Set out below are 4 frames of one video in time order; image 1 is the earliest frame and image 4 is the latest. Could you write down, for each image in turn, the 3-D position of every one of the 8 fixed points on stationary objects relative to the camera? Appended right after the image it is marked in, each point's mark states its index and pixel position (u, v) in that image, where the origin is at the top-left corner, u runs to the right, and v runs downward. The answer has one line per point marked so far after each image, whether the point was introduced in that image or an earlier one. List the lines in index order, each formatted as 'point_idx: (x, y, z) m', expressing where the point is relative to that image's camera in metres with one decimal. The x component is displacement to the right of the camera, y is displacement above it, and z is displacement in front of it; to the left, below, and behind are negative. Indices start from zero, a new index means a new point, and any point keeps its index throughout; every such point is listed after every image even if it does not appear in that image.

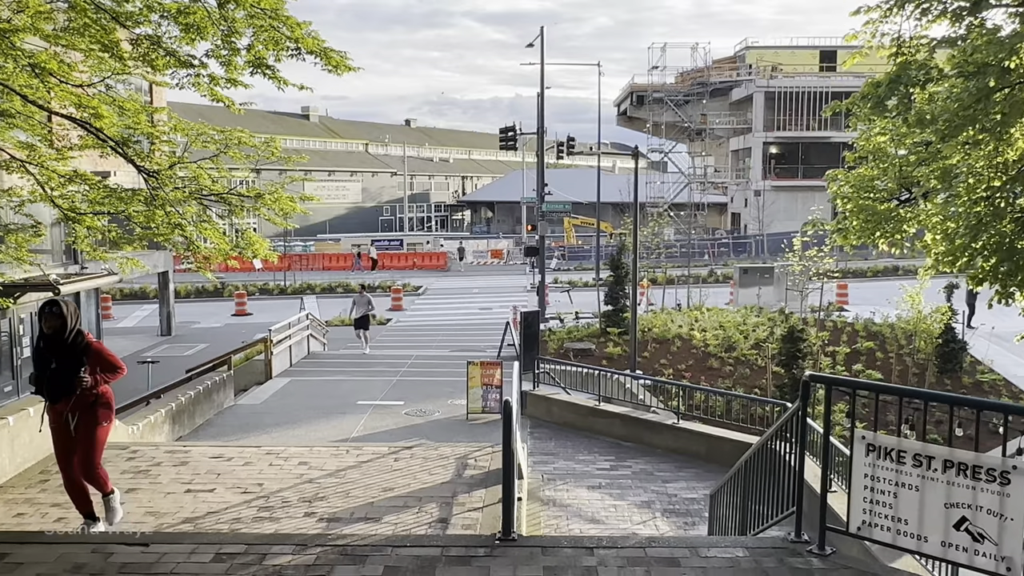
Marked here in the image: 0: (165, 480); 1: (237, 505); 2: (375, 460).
0: (-3.1, -1.7, +8.2) m
1: (-2.3, -1.8, +7.6) m
2: (-1.3, -1.7, +8.8) m
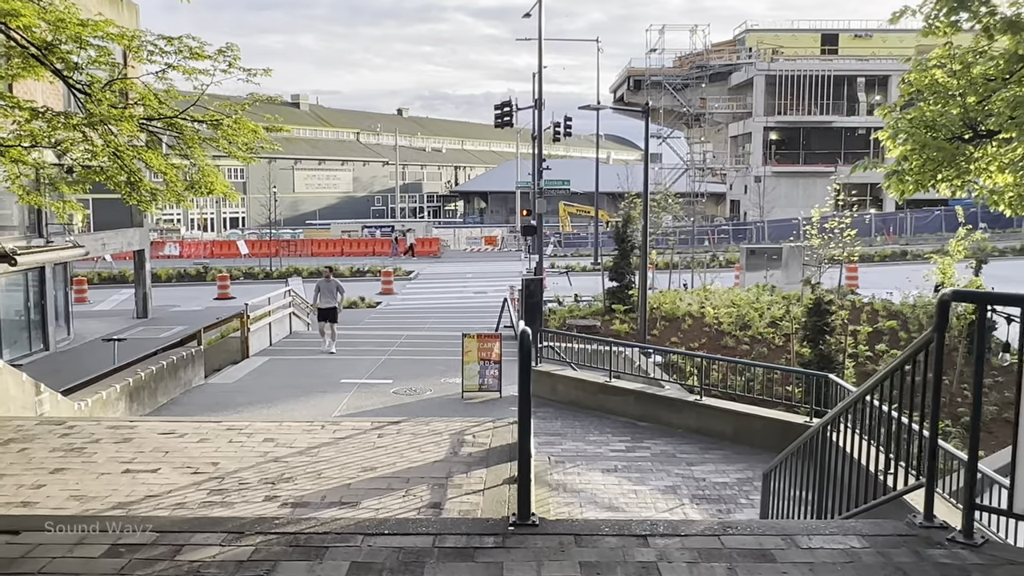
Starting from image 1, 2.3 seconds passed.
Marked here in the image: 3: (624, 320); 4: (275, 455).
0: (-3.1, -1.3, +6.9) m
1: (-2.2, -1.4, +6.2) m
2: (-1.3, -1.2, +7.5) m
3: (+2.1, -0.6, +17.3) m
4: (-1.8, -1.3, +6.9) m
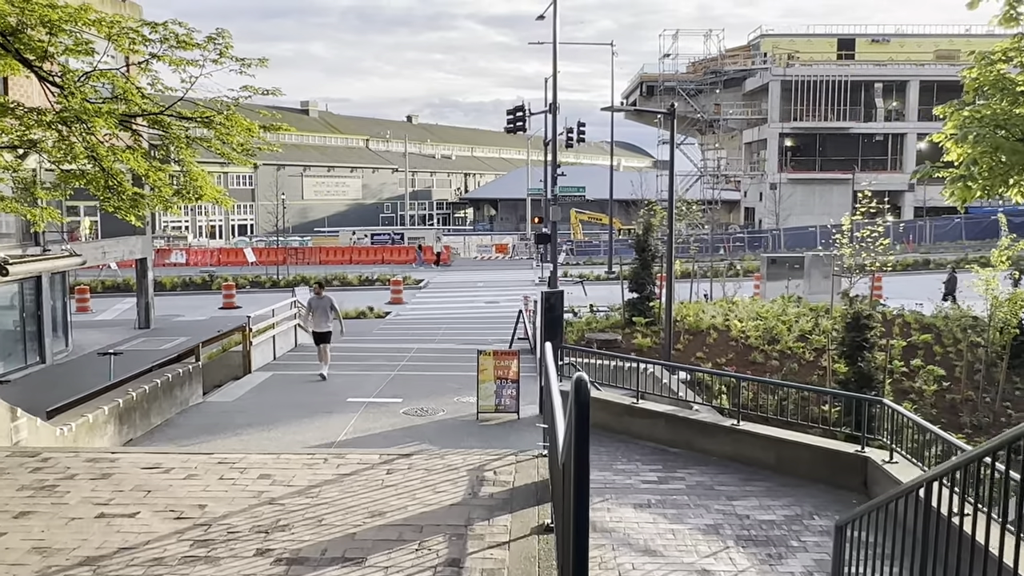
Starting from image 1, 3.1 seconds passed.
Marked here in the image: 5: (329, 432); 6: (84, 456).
0: (-2.9, -1.4, +6.1) m
1: (-2.1, -1.5, +5.4) m
2: (-1.1, -1.3, +6.7) m
3: (+2.4, -0.8, +16.4) m
4: (-1.6, -1.4, +6.1) m
5: (-2.1, -1.7, +10.7) m
6: (-3.3, -1.3, +7.1) m
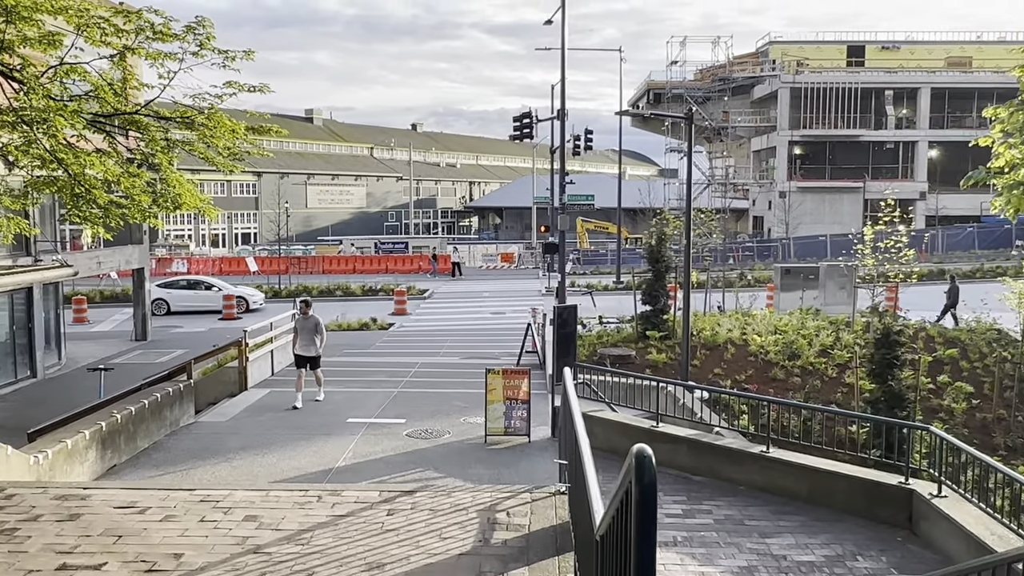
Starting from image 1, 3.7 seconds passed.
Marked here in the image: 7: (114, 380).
0: (-2.8, -1.5, +5.4) m
1: (-2.0, -1.6, +4.7) m
2: (-1.0, -1.5, +6.0) m
3: (+2.5, -1.0, +15.7) m
4: (-1.5, -1.5, +5.4) m
5: (-2.0, -1.8, +10.0) m
6: (-3.2, -1.4, +6.5) m
7: (-7.2, -1.7, +16.7) m
